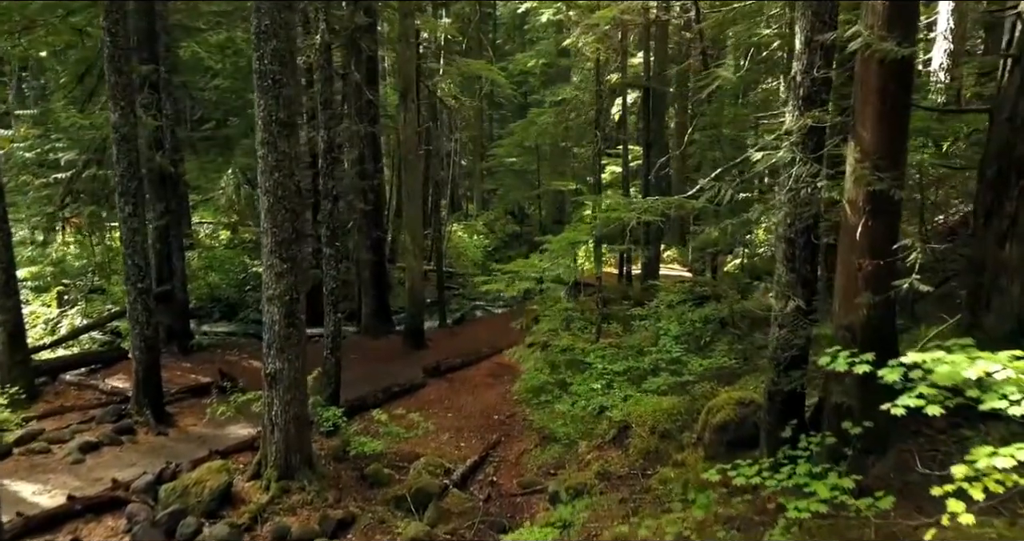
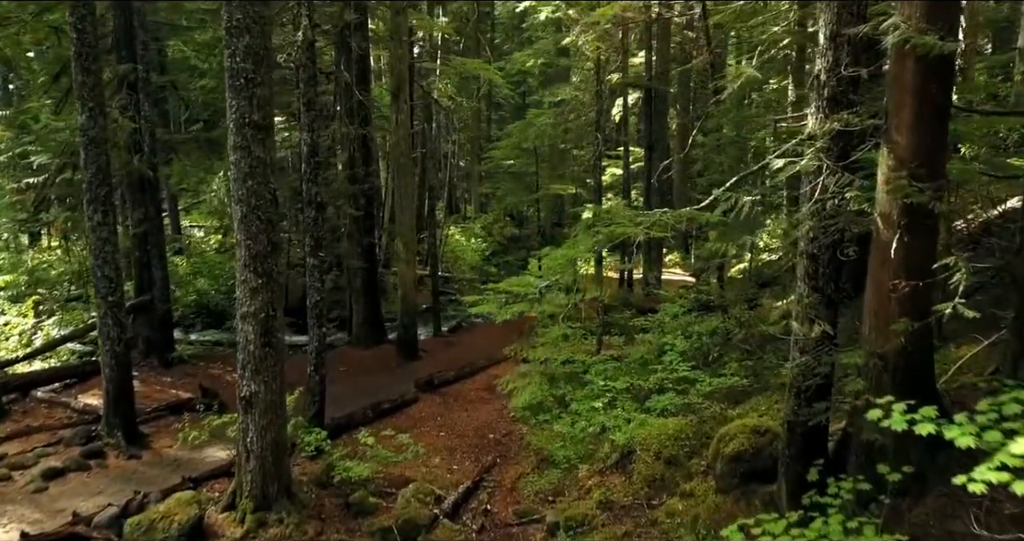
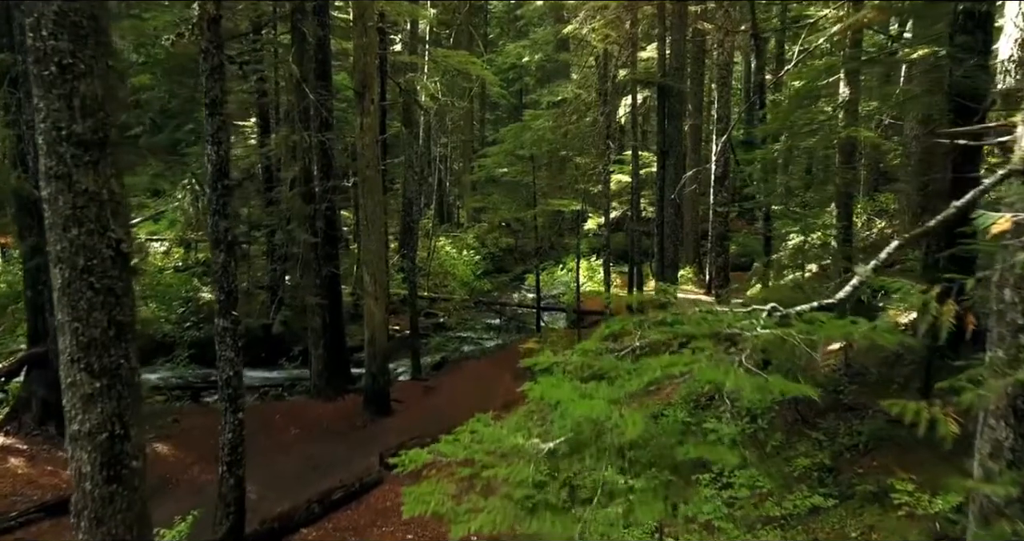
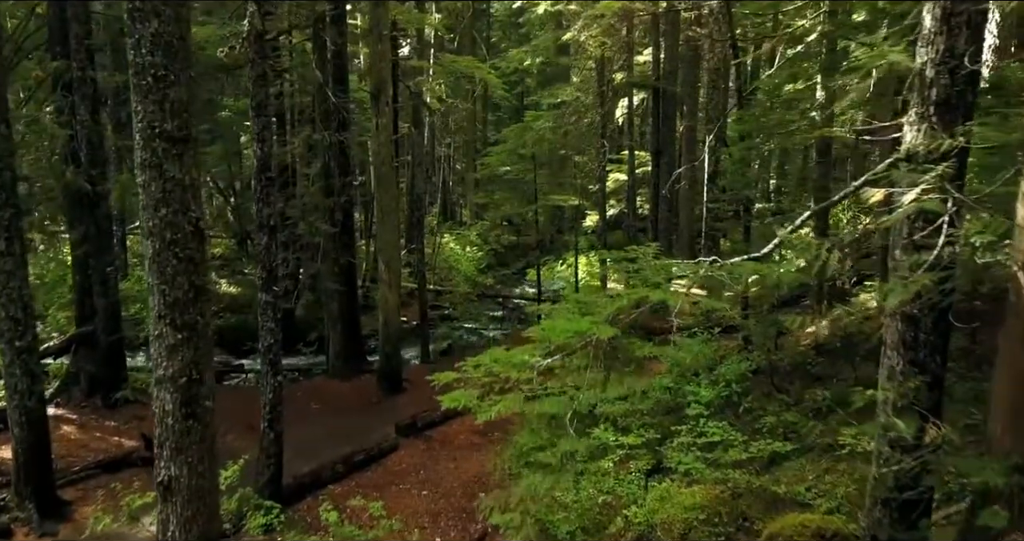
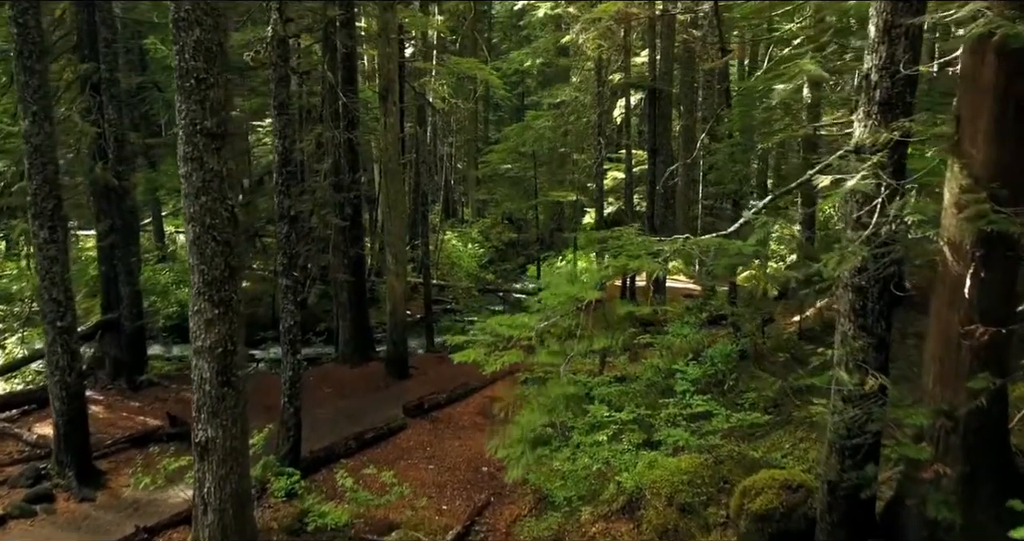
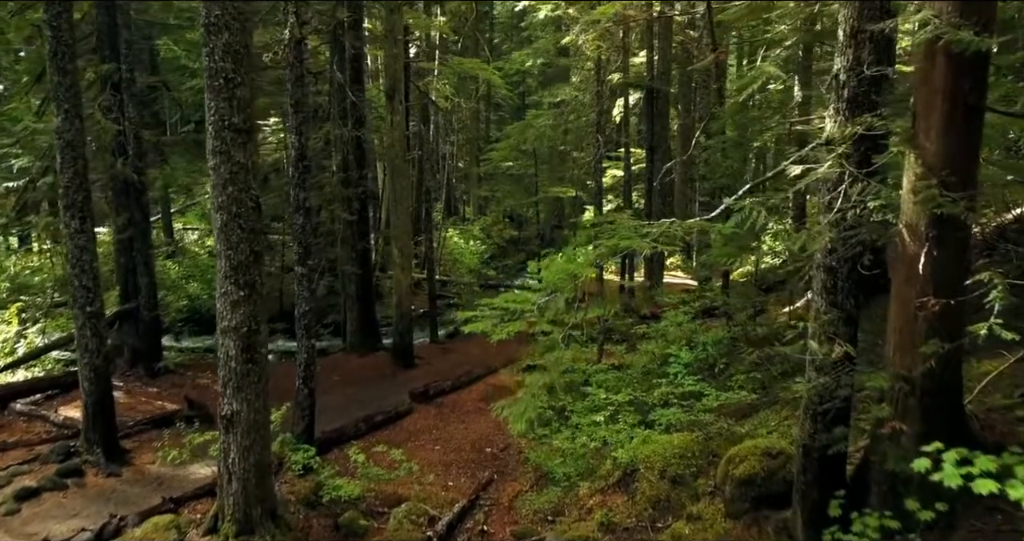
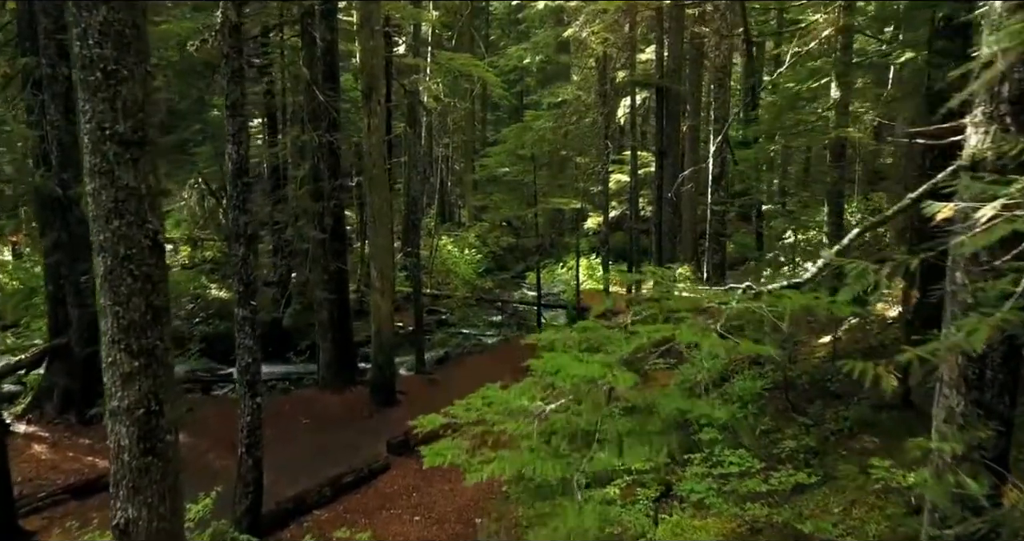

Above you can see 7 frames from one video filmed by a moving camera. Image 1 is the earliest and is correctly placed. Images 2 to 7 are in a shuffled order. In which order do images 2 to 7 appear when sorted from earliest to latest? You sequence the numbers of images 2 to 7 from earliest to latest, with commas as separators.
2, 6, 5, 4, 7, 3
